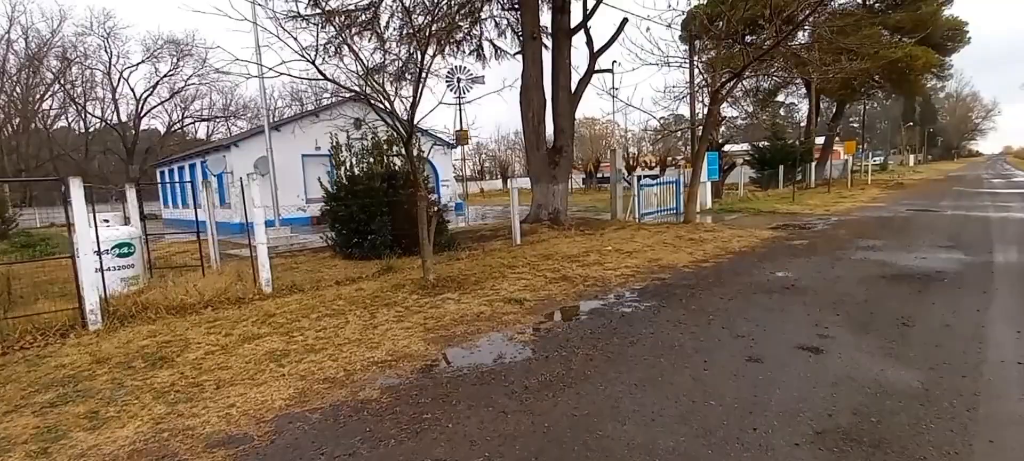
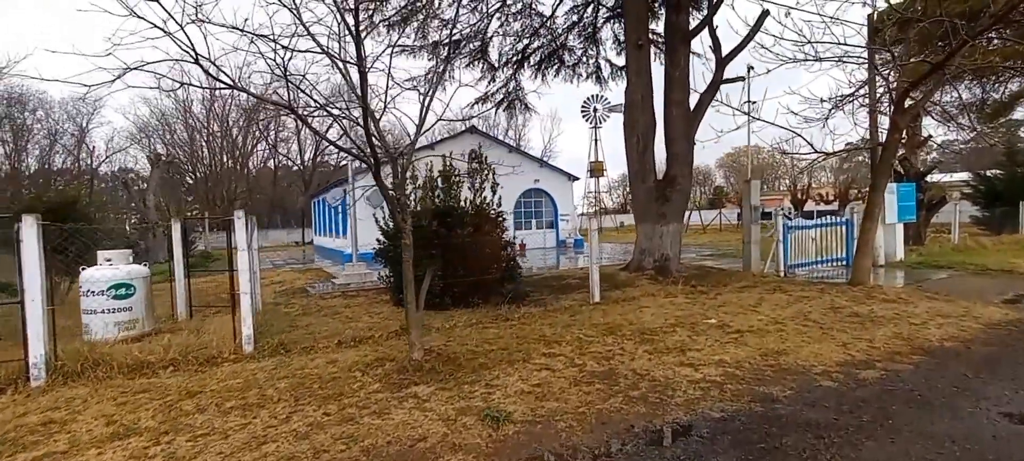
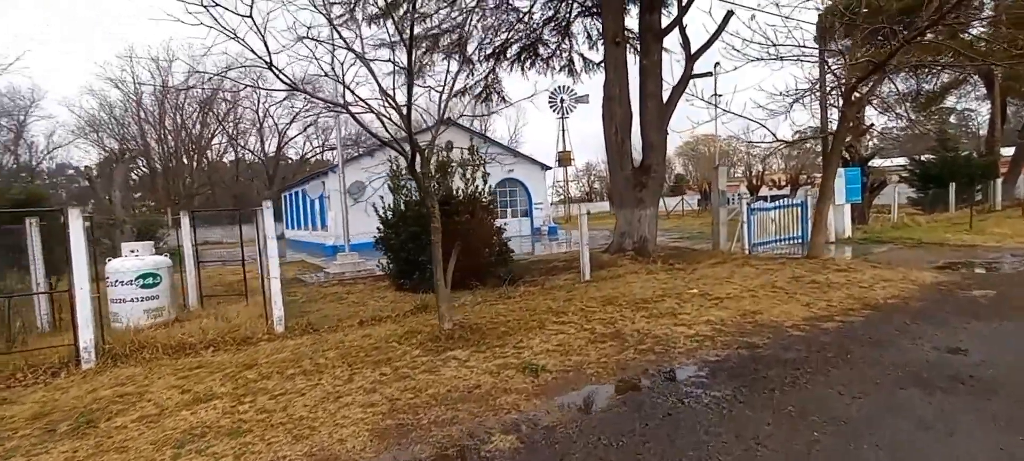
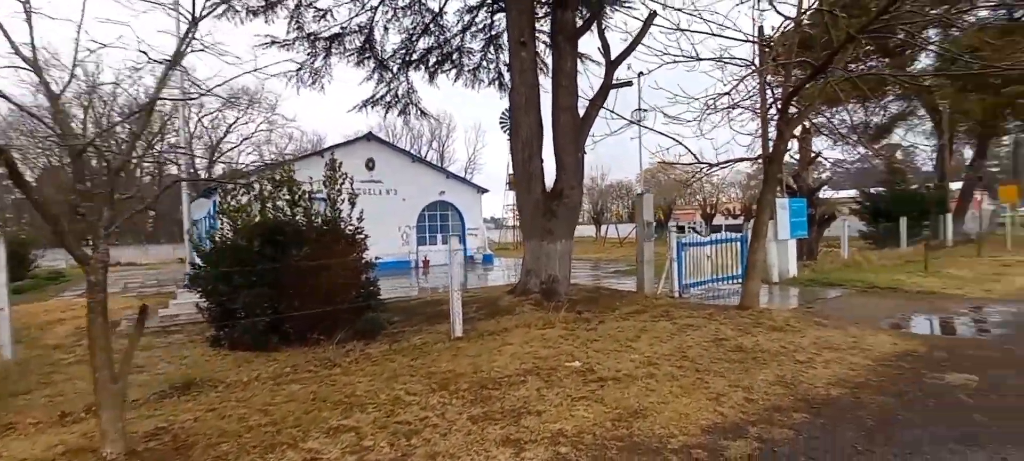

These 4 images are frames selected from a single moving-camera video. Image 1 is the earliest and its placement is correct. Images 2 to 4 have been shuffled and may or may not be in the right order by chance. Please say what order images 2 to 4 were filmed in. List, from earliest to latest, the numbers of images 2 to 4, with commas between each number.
3, 2, 4
